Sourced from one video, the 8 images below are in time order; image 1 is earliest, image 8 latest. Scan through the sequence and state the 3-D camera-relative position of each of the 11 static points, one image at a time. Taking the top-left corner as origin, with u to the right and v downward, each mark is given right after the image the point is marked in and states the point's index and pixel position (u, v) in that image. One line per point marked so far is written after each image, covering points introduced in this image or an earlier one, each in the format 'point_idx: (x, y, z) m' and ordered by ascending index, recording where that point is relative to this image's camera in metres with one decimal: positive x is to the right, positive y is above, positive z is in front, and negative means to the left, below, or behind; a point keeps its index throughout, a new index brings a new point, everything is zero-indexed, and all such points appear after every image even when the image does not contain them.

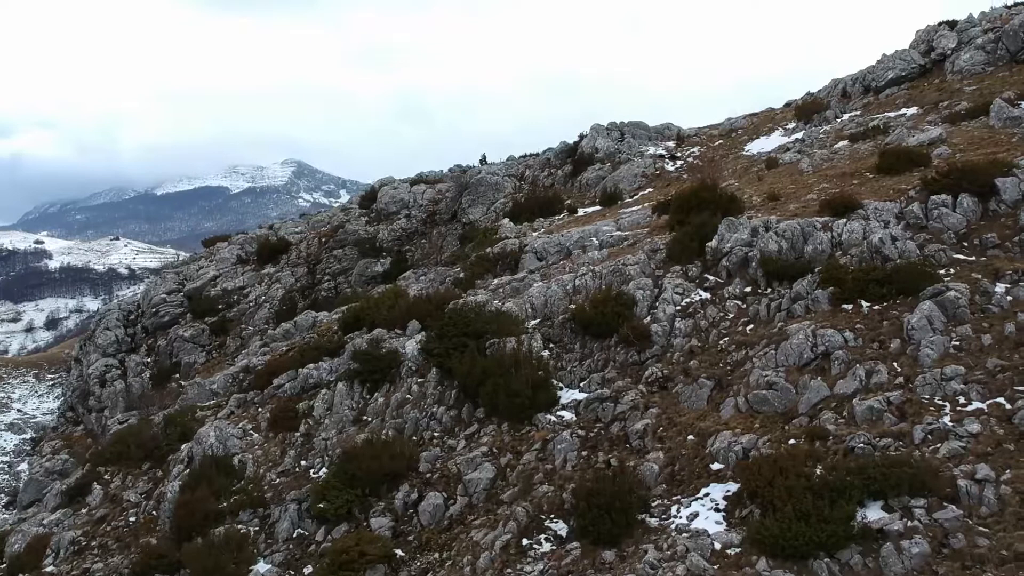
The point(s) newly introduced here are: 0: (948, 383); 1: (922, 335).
0: (+8.0, -1.7, +18.2) m
1: (+8.1, -0.9, +19.5) m
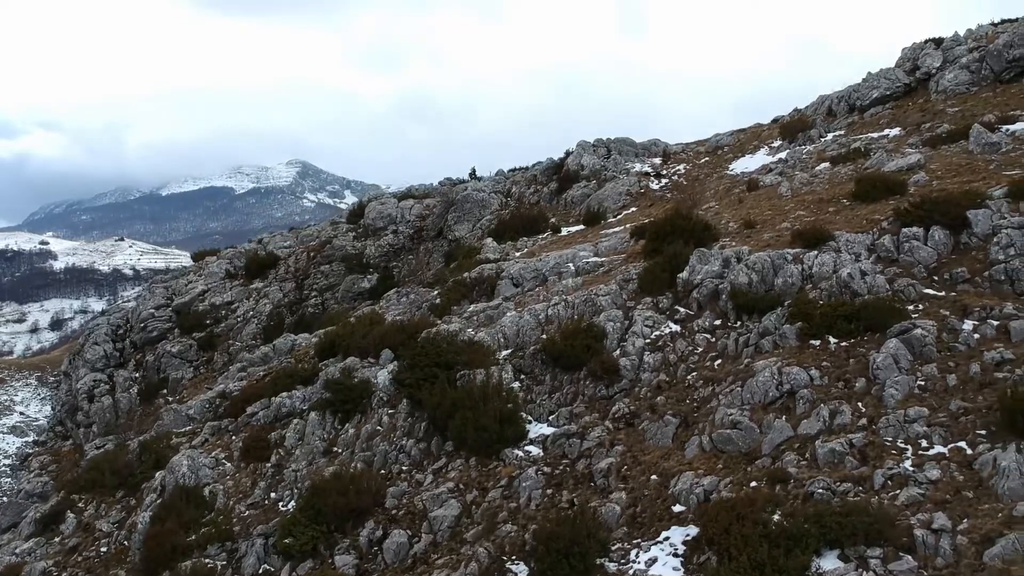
0: (+7.3, -2.5, +18.1) m
1: (+7.3, -1.7, +19.3) m
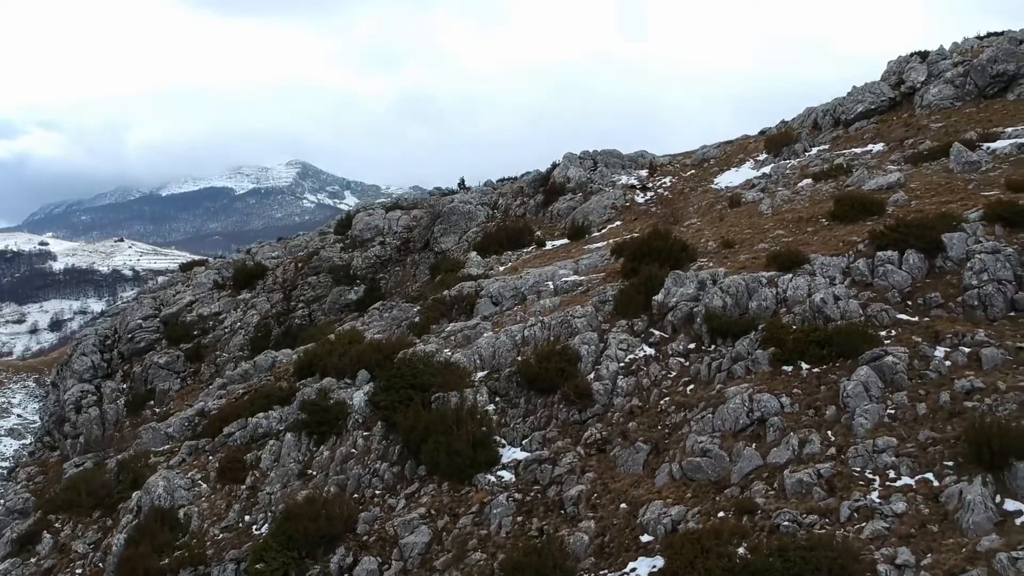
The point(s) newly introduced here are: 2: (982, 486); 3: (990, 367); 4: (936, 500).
0: (+6.7, -3.0, +18.0) m
1: (+6.7, -2.2, +19.2) m
2: (+7.7, -3.2, +16.2) m
3: (+9.2, -1.5, +19.1) m
4: (+7.1, -3.6, +16.6) m
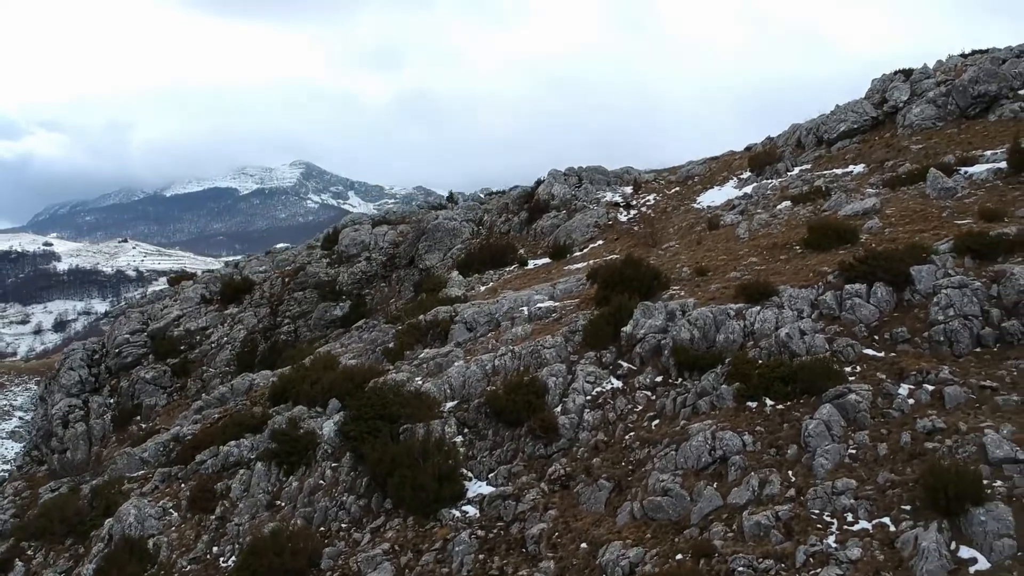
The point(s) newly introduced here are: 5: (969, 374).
0: (+5.9, -3.8, +17.9) m
1: (+5.9, -3.0, +19.1) m
2: (+6.9, -4.0, +16.1) m
3: (+8.4, -2.3, +19.0) m
4: (+6.3, -4.3, +16.5) m
5: (+9.1, -1.7, +19.8) m
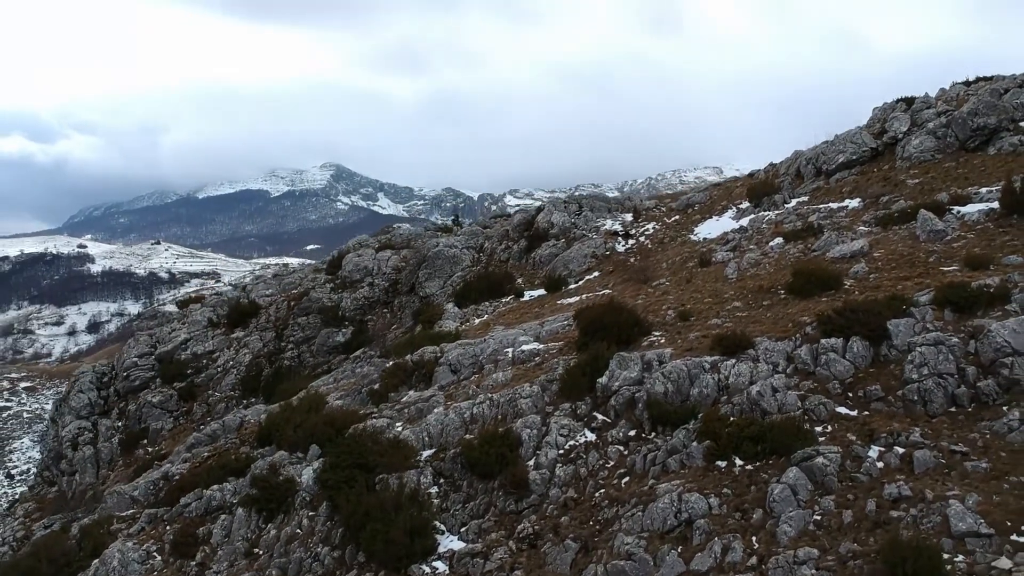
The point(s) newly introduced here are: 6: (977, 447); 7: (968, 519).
0: (+5.1, -5.0, +17.7) m
1: (+5.2, -4.2, +18.9) m
2: (+6.1, -5.2, +15.9) m
3: (+7.7, -3.5, +18.7) m
4: (+5.5, -5.5, +16.3) m
5: (+8.4, -2.9, +19.5) m
6: (+8.8, -3.0, +18.7) m
7: (+7.8, -3.9, +16.9) m
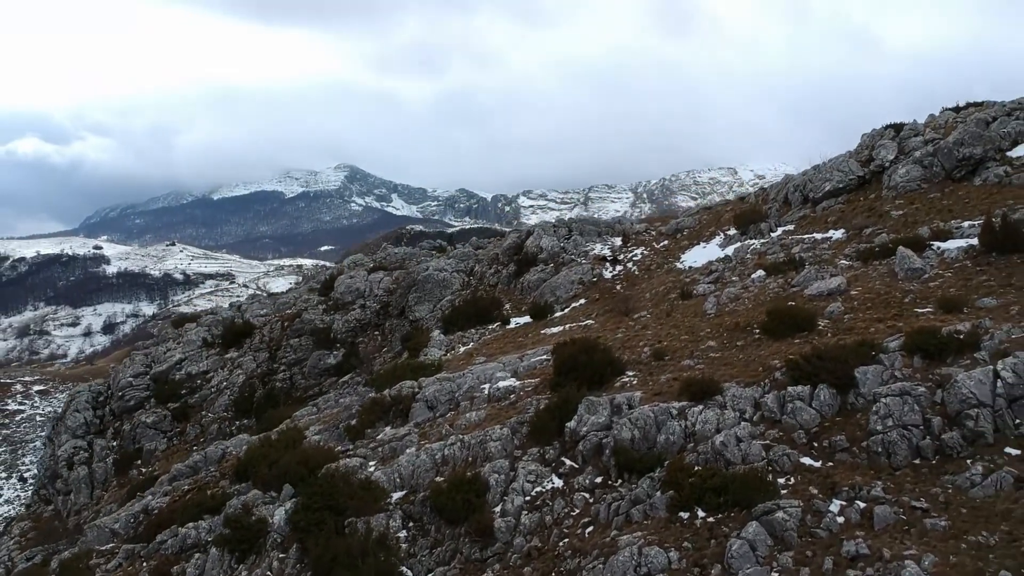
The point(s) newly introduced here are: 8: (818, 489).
0: (+4.3, -6.1, +17.6) m
1: (+4.4, -5.3, +18.8) m
2: (+5.2, -6.3, +15.8) m
3: (+6.9, -4.5, +18.6) m
4: (+4.7, -6.6, +16.2) m
5: (+7.6, -4.0, +19.3) m
6: (+8.0, -4.1, +18.6) m
7: (+6.9, -5.0, +16.8) m
8: (+6.2, -4.1, +20.0) m
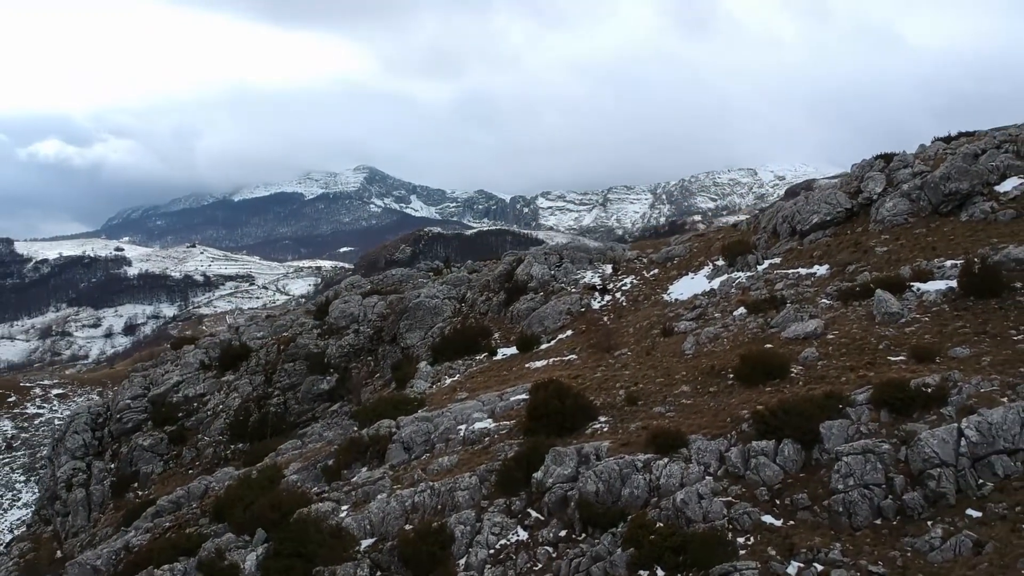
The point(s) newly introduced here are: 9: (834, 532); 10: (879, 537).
0: (+3.4, -7.3, +17.5) m
1: (+3.5, -6.5, +18.8) m
2: (+4.3, -7.5, +15.7) m
3: (+6.0, -5.7, +18.5) m
4: (+3.7, -7.8, +16.1) m
5: (+6.7, -5.2, +19.2) m
6: (+7.1, -5.3, +18.5) m
7: (+6.0, -6.2, +16.6) m
8: (+5.3, -5.3, +19.9) m
9: (+6.4, -4.9, +19.9) m
10: (+7.2, -4.9, +19.4) m
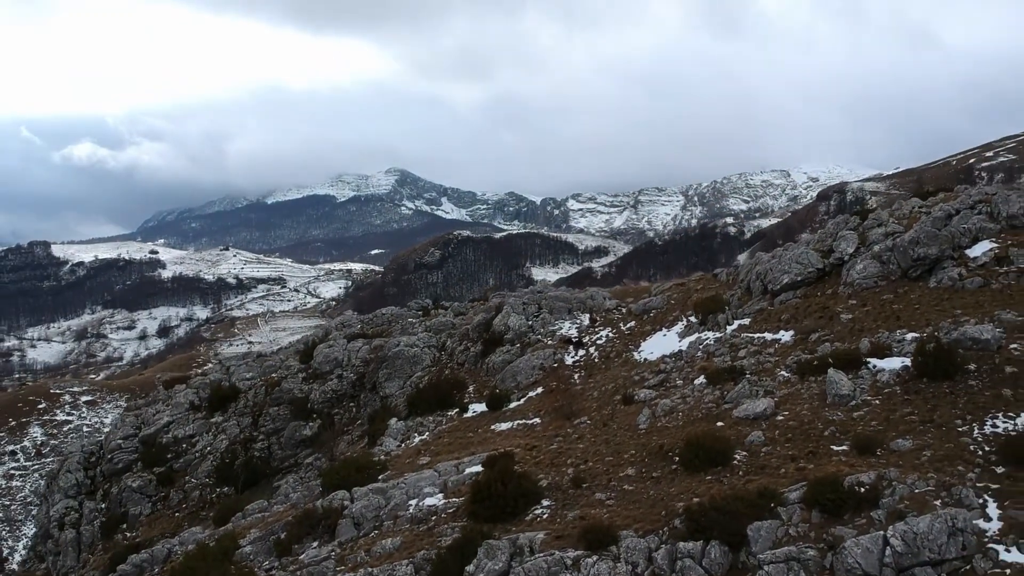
0: (+1.6, -9.4, +17.4) m
1: (+1.7, -8.6, +18.6) m
2: (+2.4, -9.6, +15.5) m
3: (+4.2, -7.9, +18.2) m
4: (+1.9, -10.0, +15.9) m
5: (+5.0, -7.4, +18.9) m
6: (+5.3, -7.4, +18.2) m
7: (+4.2, -8.4, +16.4) m
8: (+3.6, -7.4, +19.7) m
9: (+4.7, -7.1, +19.6) m
10: (+5.4, -7.1, +19.1) m
